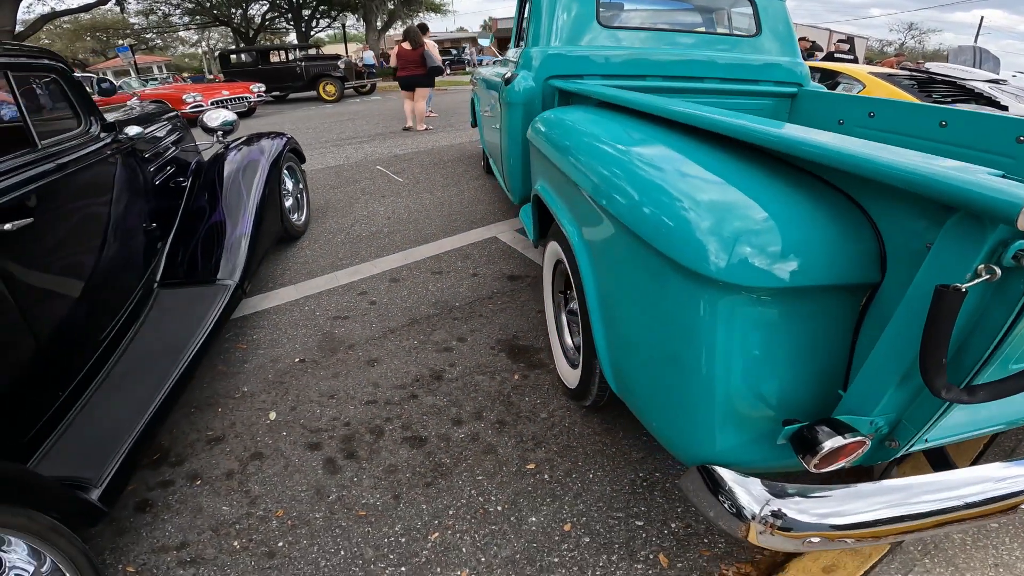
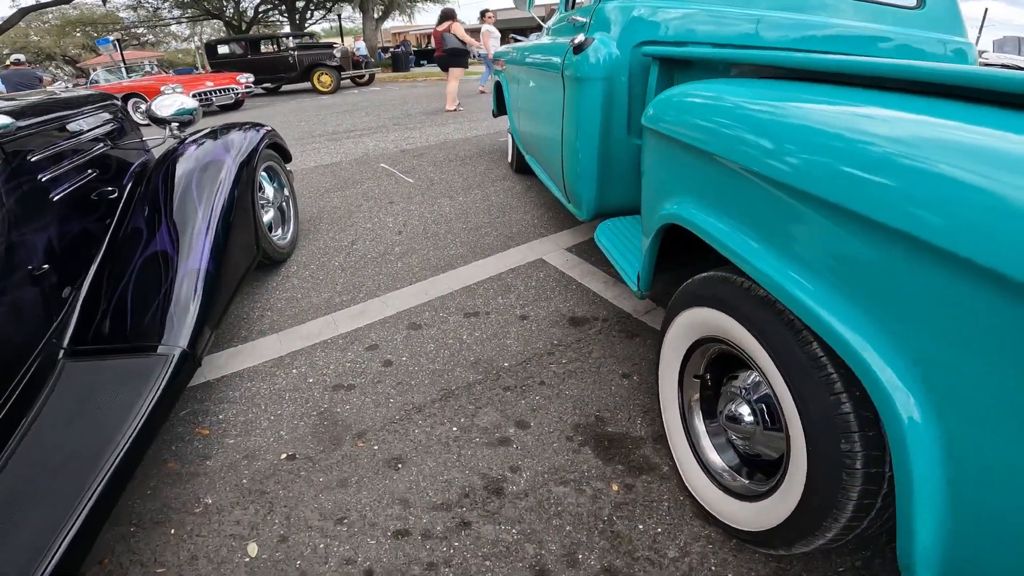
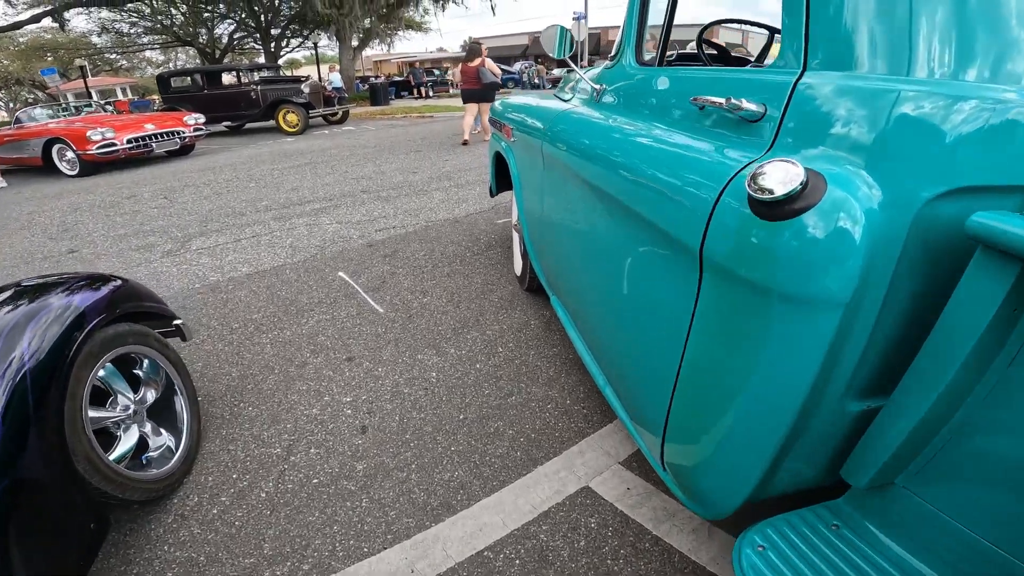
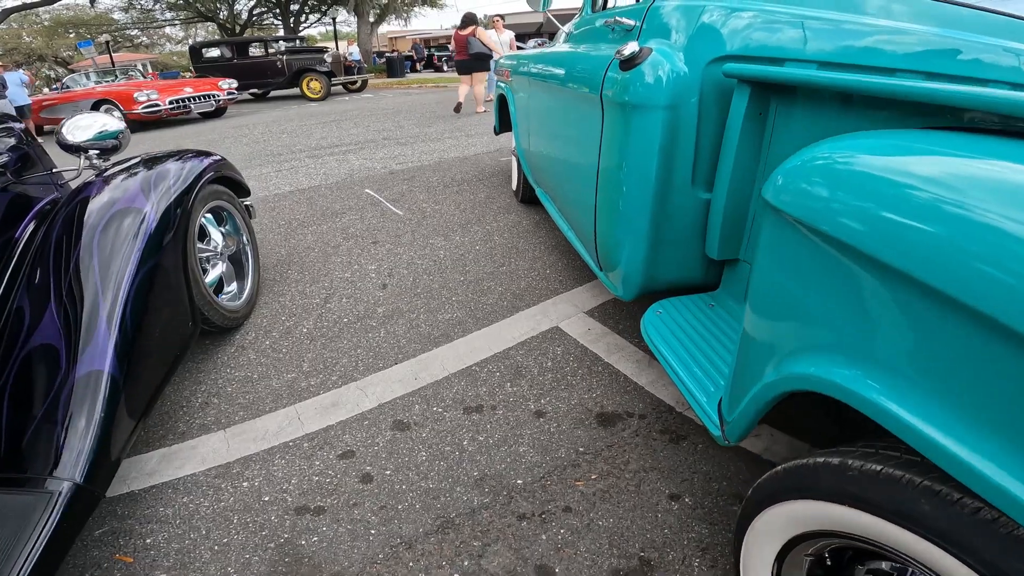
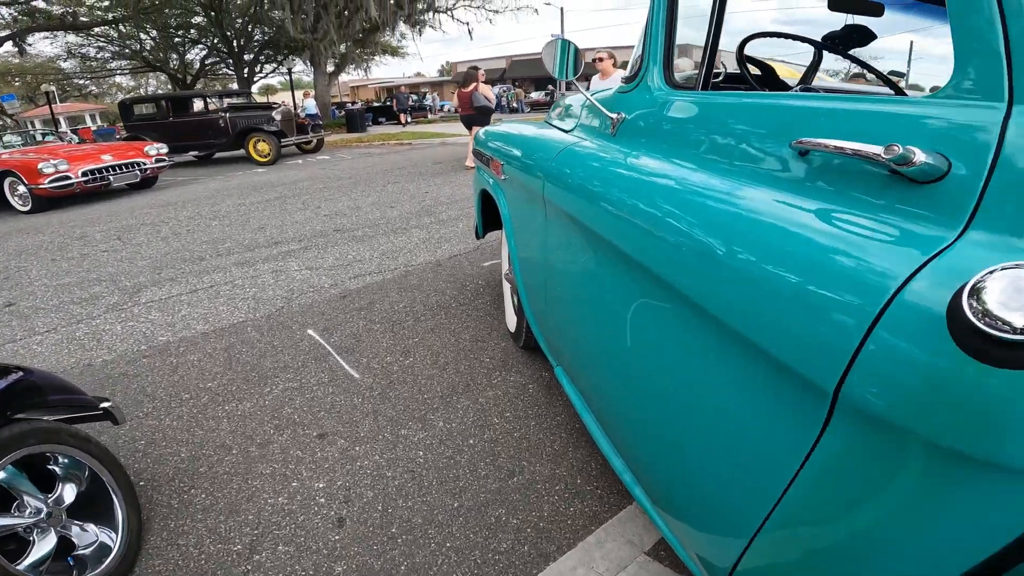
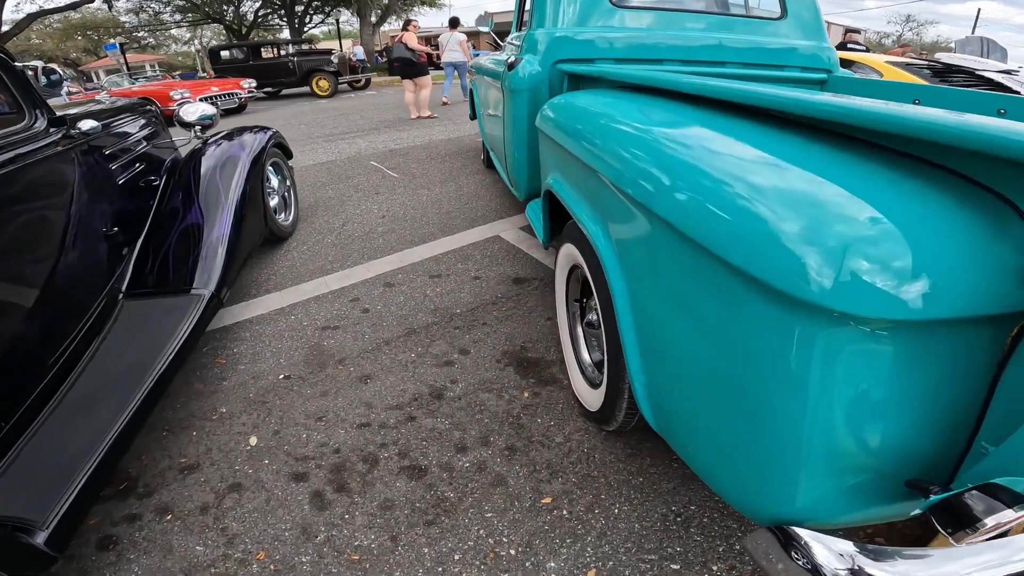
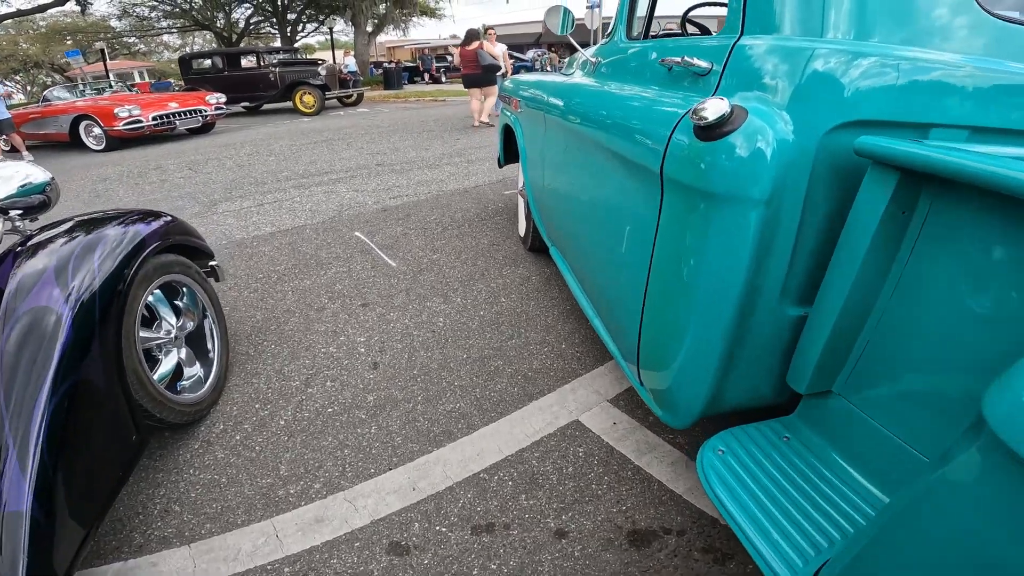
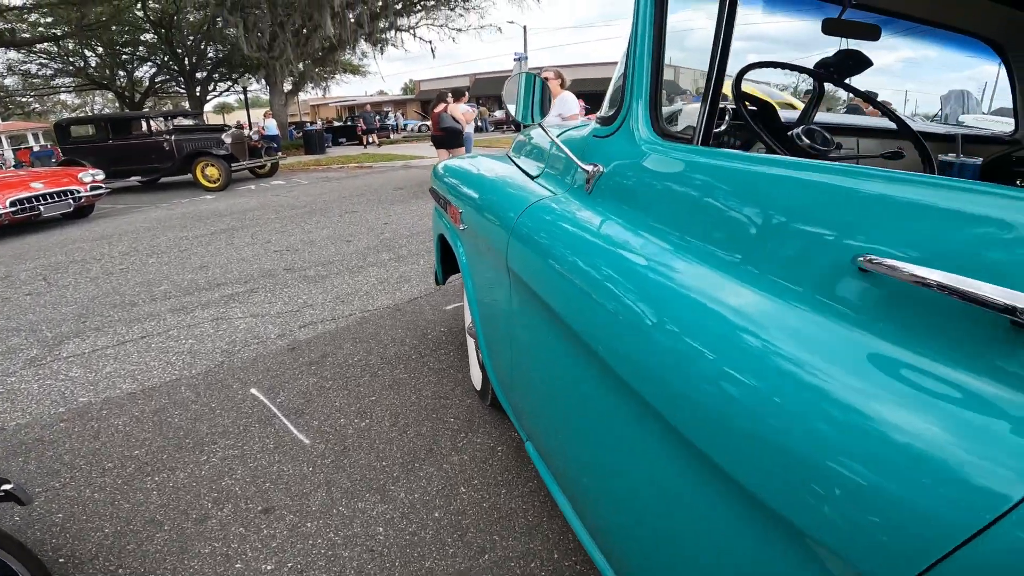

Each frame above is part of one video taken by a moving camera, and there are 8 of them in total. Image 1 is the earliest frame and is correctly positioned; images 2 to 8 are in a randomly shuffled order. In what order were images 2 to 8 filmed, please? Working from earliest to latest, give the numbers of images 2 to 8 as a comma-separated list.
6, 2, 4, 7, 3, 5, 8
